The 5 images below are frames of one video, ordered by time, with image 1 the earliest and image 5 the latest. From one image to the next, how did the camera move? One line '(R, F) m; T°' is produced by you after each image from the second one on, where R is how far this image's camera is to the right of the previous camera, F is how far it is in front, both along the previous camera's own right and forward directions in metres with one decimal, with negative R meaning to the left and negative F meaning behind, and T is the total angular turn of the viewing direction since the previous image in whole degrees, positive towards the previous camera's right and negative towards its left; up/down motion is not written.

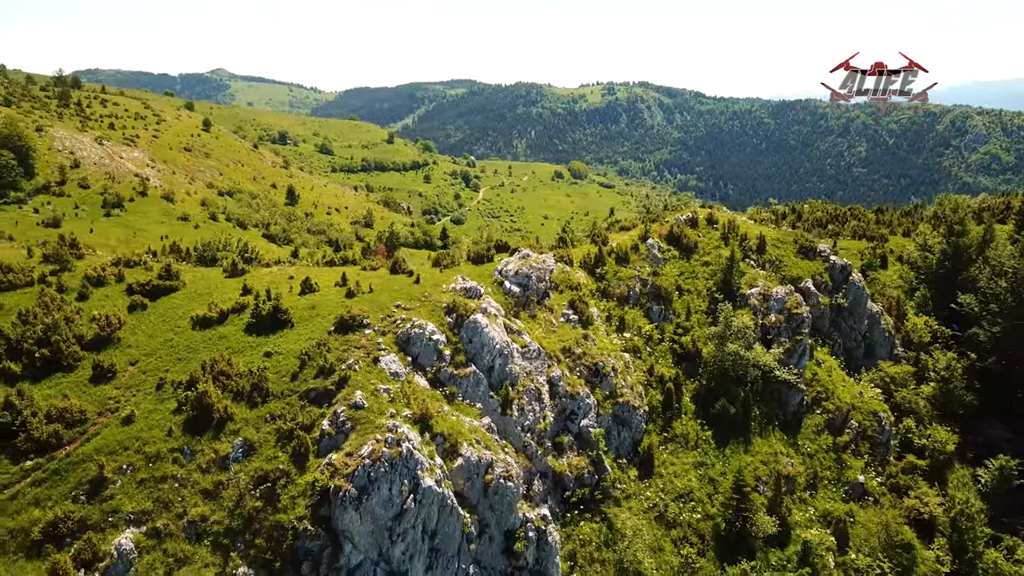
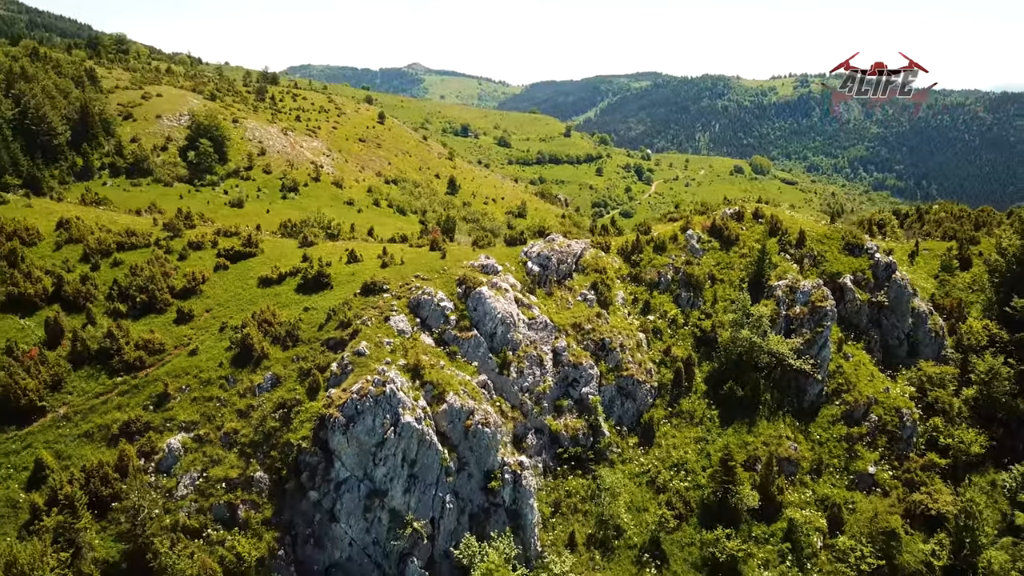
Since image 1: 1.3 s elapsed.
(+9.2, -4.5) m; -12°
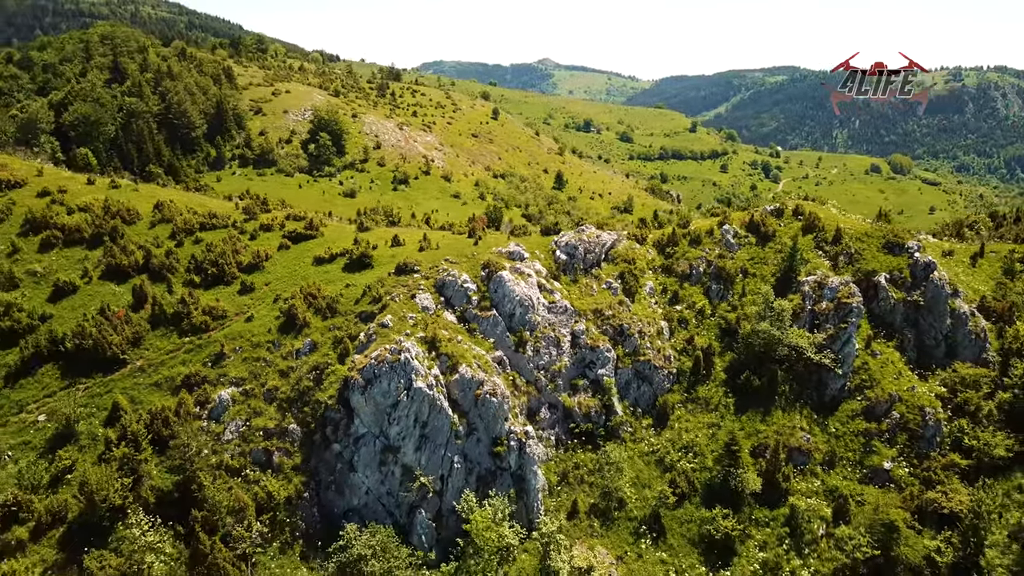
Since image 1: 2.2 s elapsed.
(+6.0, -3.3) m; -9°
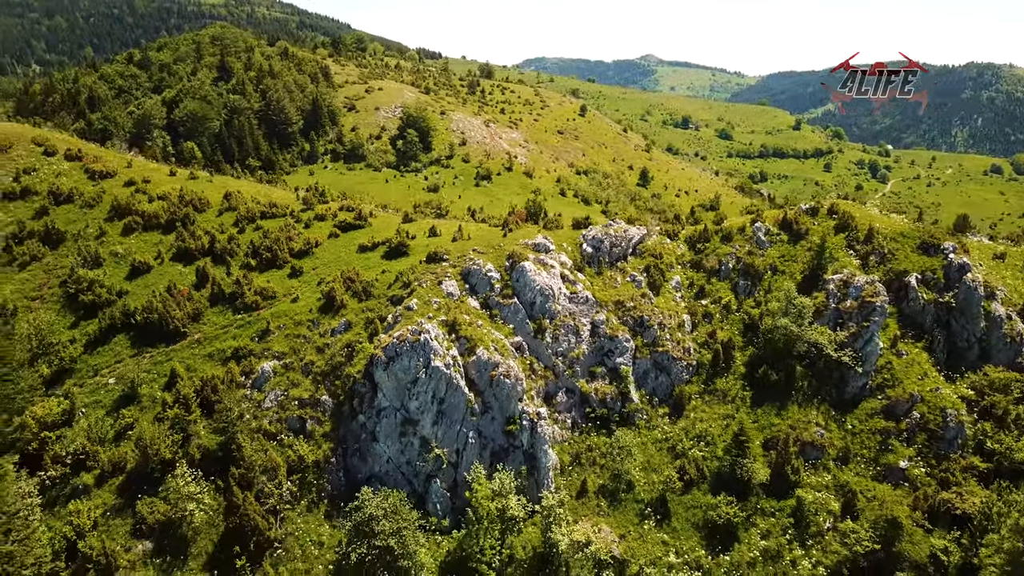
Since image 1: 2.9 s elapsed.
(+4.6, -2.6) m; -7°
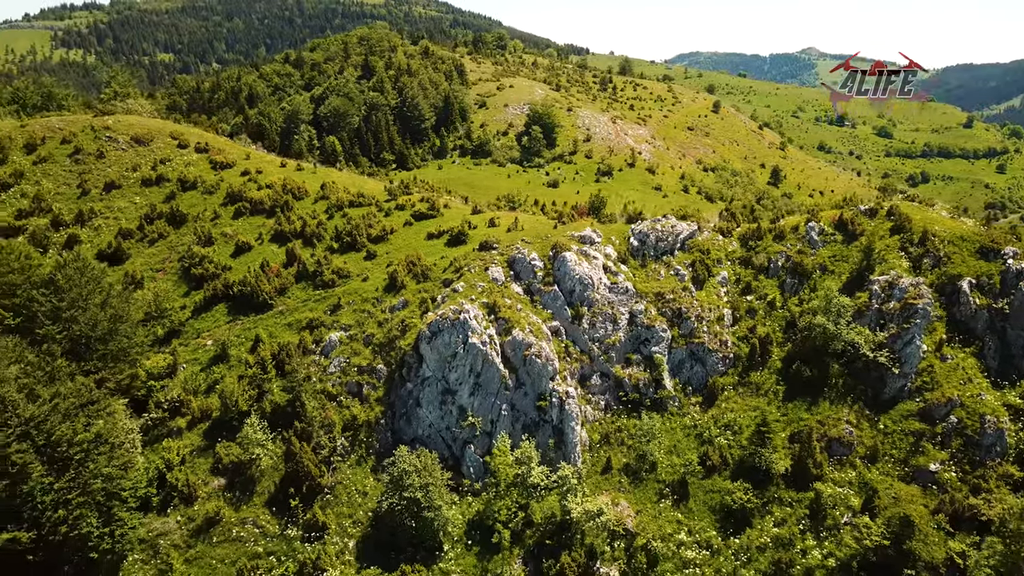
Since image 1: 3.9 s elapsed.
(+6.7, -3.6) m; -10°
